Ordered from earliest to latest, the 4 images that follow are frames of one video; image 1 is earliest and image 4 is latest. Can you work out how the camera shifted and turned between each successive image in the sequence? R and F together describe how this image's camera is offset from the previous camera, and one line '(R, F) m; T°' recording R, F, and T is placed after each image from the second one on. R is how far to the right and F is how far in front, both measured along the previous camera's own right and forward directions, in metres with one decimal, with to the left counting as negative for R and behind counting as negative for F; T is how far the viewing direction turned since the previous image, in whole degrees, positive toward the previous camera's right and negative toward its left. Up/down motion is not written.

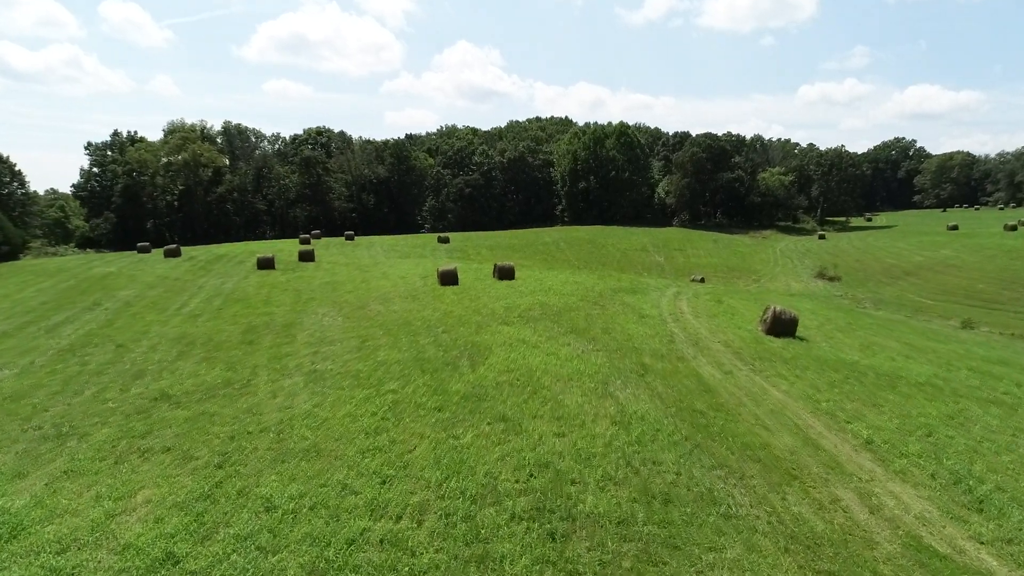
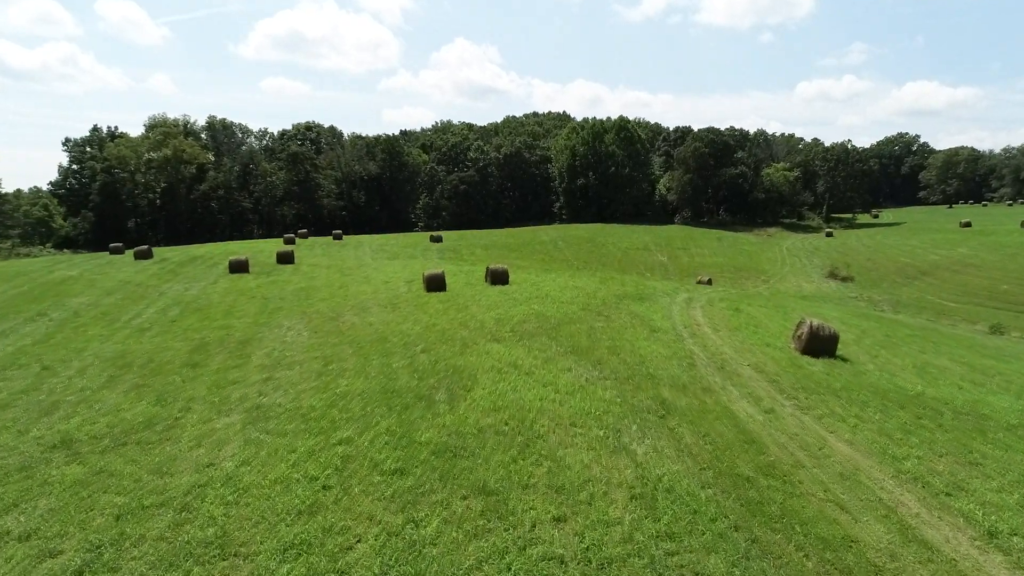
(+0.2, +2.9) m; 0°
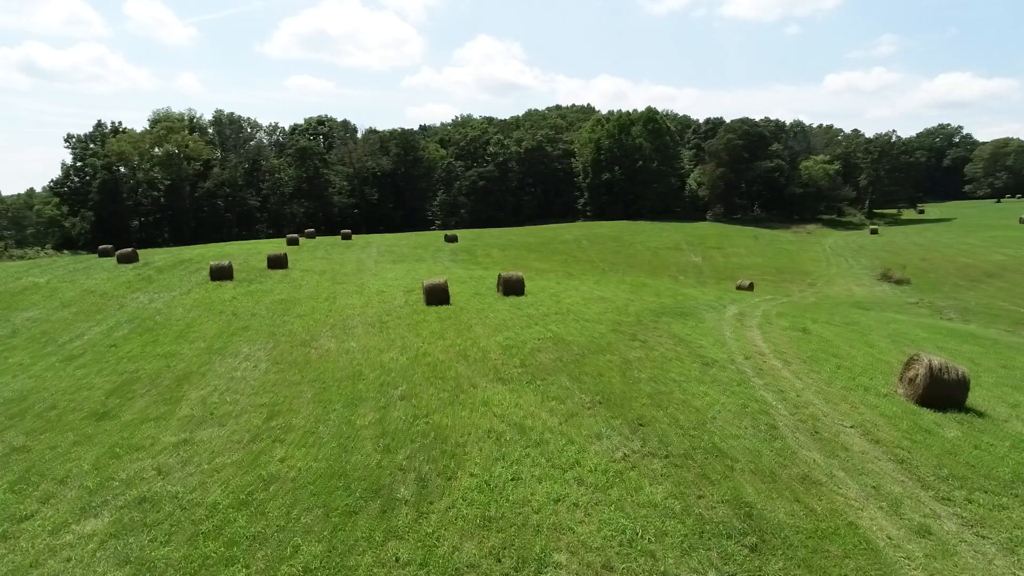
(+0.3, +4.2) m; -2°
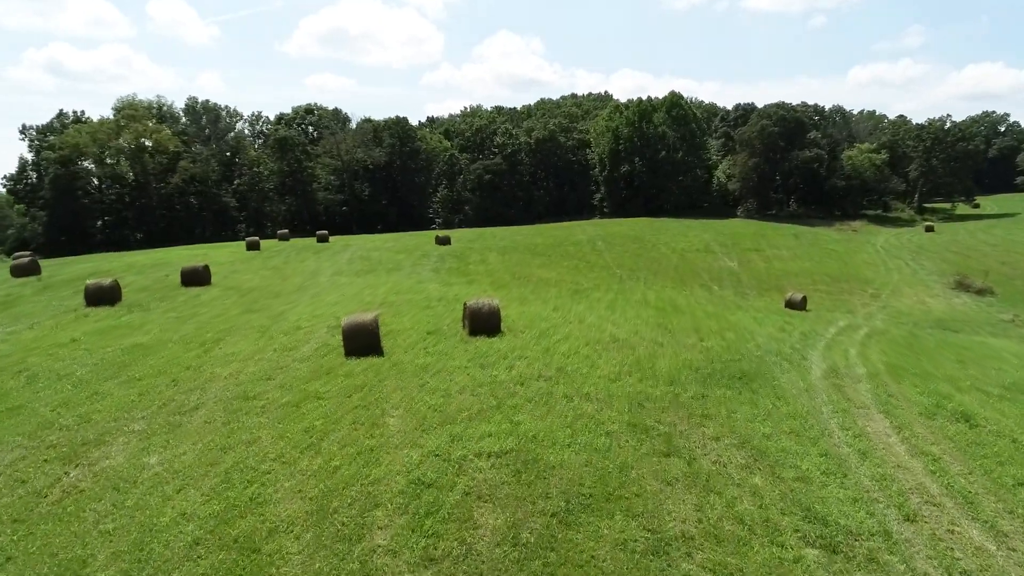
(+1.2, +8.0) m; -2°
